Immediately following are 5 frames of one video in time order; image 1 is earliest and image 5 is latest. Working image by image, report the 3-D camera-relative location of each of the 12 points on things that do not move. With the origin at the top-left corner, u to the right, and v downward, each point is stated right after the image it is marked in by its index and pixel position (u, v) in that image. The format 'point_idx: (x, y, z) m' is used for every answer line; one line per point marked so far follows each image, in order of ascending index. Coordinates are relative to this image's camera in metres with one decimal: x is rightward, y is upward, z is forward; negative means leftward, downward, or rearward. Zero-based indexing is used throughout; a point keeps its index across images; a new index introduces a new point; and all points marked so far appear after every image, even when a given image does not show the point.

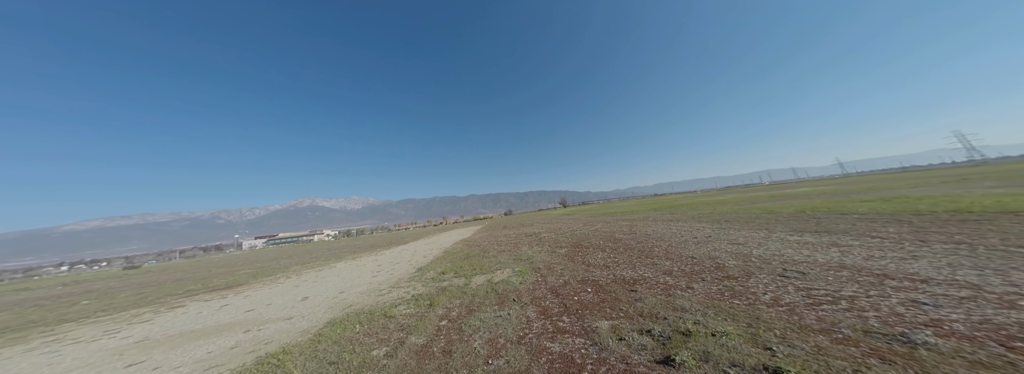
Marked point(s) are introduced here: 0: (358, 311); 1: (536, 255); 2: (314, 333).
0: (-6.2, -4.5, +8.4) m
1: (+0.5, -3.3, +13.2) m
2: (-6.8, -4.8, +7.4) m
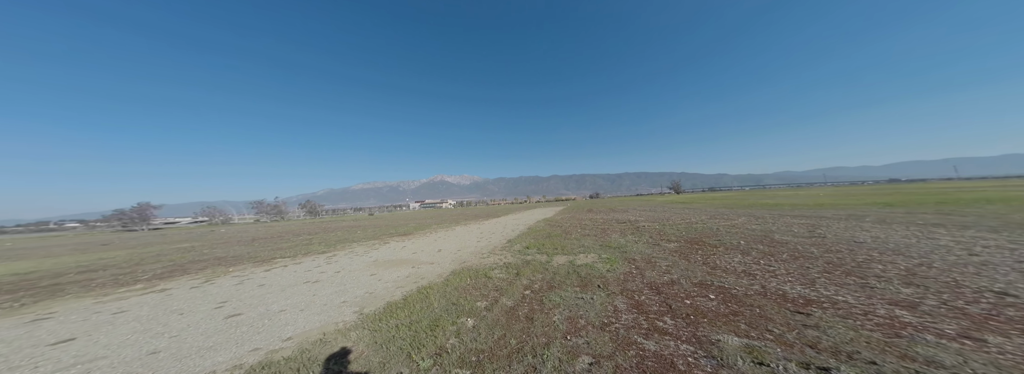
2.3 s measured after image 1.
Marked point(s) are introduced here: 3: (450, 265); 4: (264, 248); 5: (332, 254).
0: (-2.2, -3.9, +10.8) m
1: (+6.1, -3.0, +11.4) m
2: (-3.2, -4.1, +10.3) m
3: (-3.3, -4.0, +11.5) m
4: (-21.9, -5.4, +19.7) m
5: (-13.2, -4.9, +16.3) m
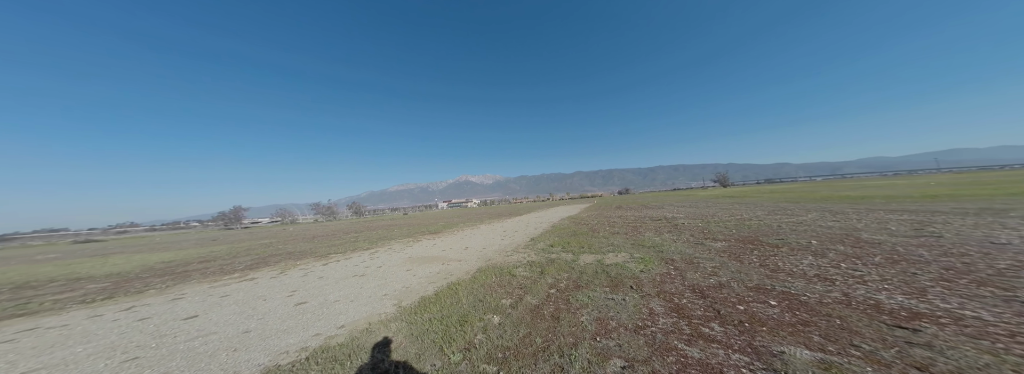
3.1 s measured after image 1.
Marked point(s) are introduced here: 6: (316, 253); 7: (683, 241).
0: (-0.9, -3.9, +10.9) m
1: (+7.4, -2.7, +10.3) m
2: (-2.0, -4.1, +10.5) m
3: (-1.8, -4.0, +11.7) m
4: (-19.1, -5.8, +22.5) m
5: (-11.0, -5.1, +17.9) m
6: (-16.7, -5.7, +19.3) m
7: (+8.6, -2.7, +10.8) m
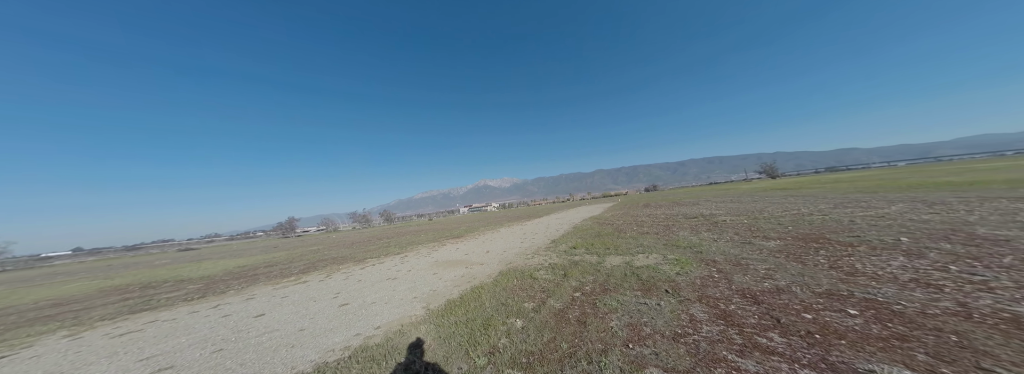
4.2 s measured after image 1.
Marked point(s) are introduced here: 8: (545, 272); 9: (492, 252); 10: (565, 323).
0: (+0.3, -4.0, +10.8) m
1: (+8.4, -2.5, +9.4) m
2: (-0.8, -4.3, +10.5) m
3: (-0.5, -4.2, +11.7) m
4: (-16.4, -6.9, +24.3) m
5: (-8.9, -5.7, +18.8) m
6: (-14.5, -6.6, +20.8) m
7: (+9.6, -2.4, +9.7) m
8: (+1.6, -3.7, +9.5) m
9: (-1.0, -4.4, +14.7) m
10: (+1.4, -3.8, +6.0) m
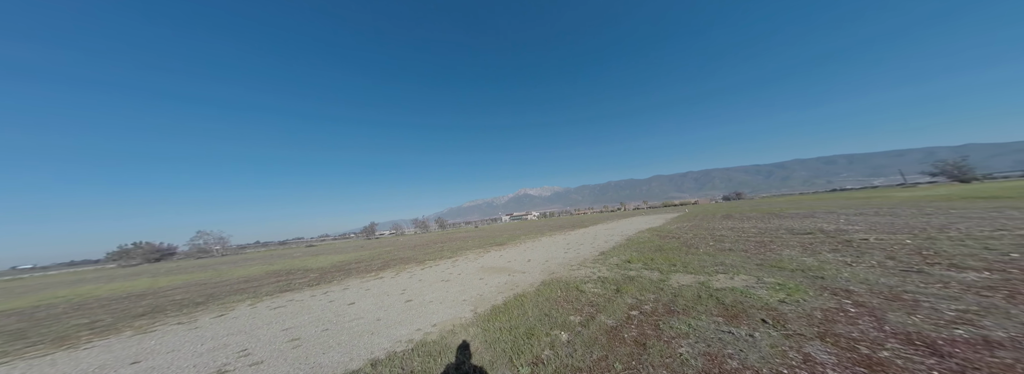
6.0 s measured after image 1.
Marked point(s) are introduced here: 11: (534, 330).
0: (+2.6, -4.4, +10.3) m
1: (+10.2, -2.8, +7.3) m
2: (+1.4, -4.7, +10.2) m
3: (+1.9, -4.6, +11.3) m
4: (-11.1, -7.9, +26.7) m
5: (-4.8, -6.5, +19.9) m
6: (-9.9, -7.4, +22.9) m
7: (+11.5, -2.7, +7.4) m
8: (+3.6, -4.0, +8.7) m
9: (+2.1, -4.9, +14.3) m
10: (+2.7, -4.0, +5.4) m
11: (+0.8, -4.6, +7.0) m
